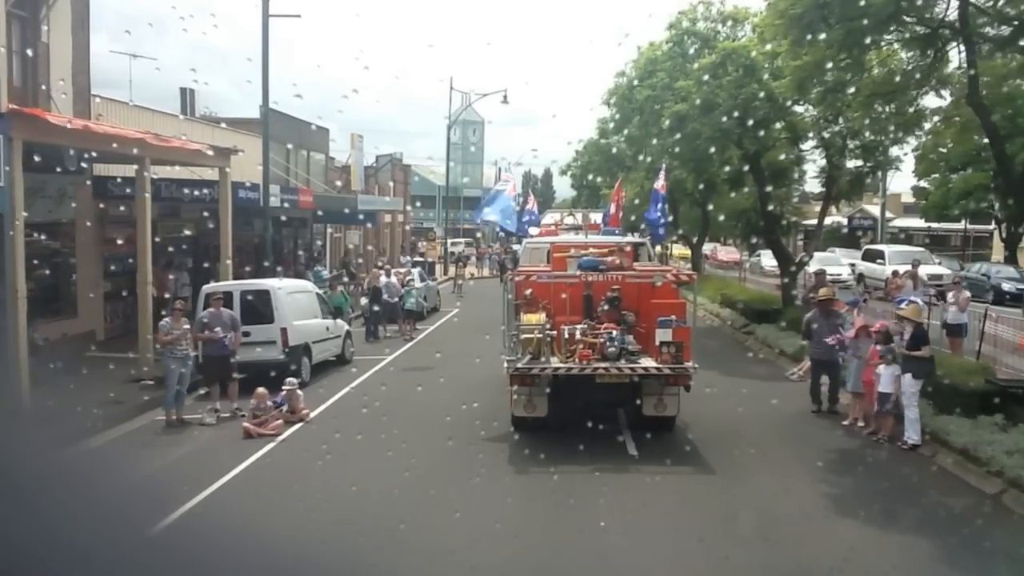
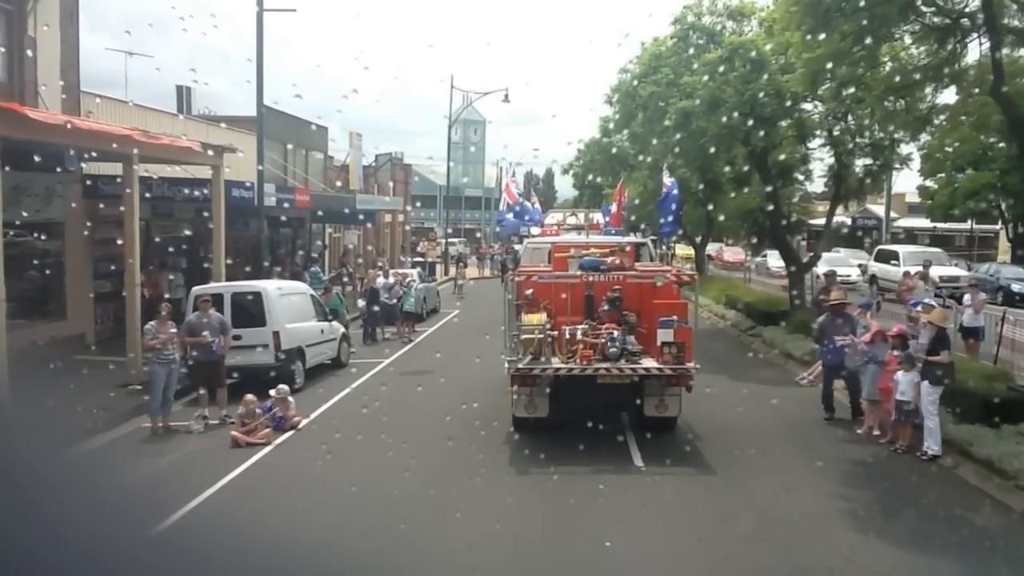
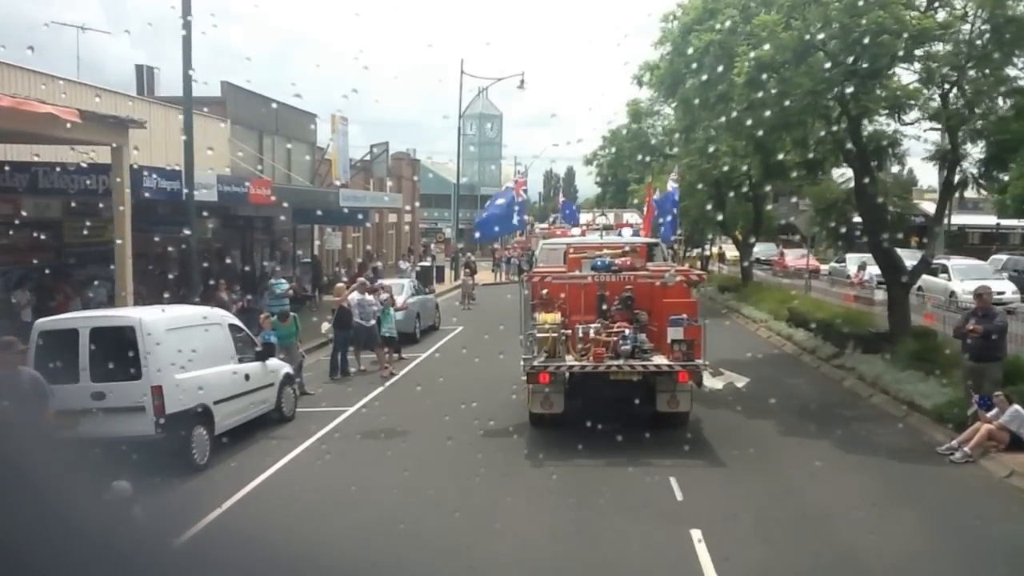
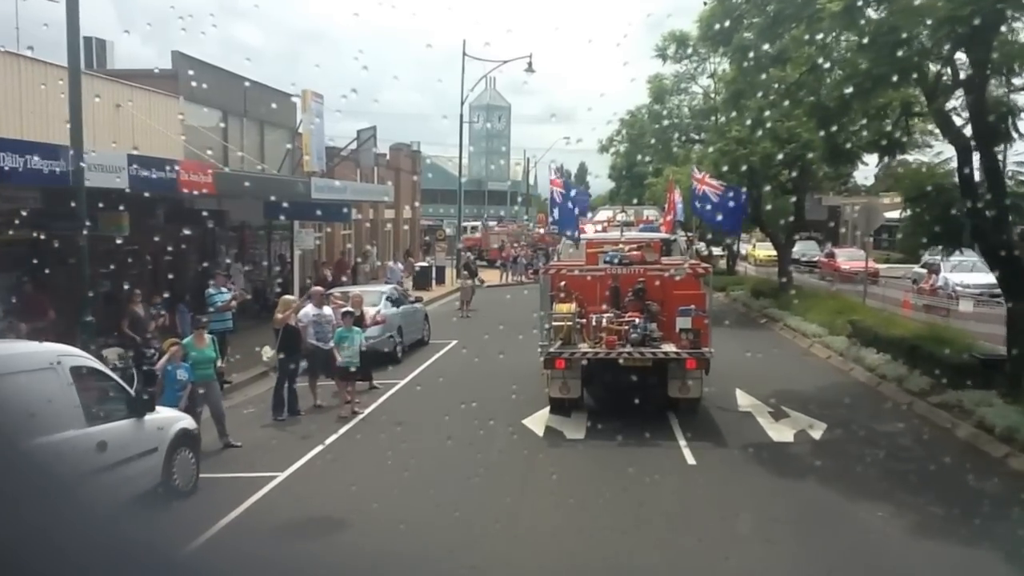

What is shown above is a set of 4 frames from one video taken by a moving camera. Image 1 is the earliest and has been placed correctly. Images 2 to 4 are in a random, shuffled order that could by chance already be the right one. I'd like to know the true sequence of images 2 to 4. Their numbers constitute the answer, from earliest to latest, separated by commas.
2, 3, 4
